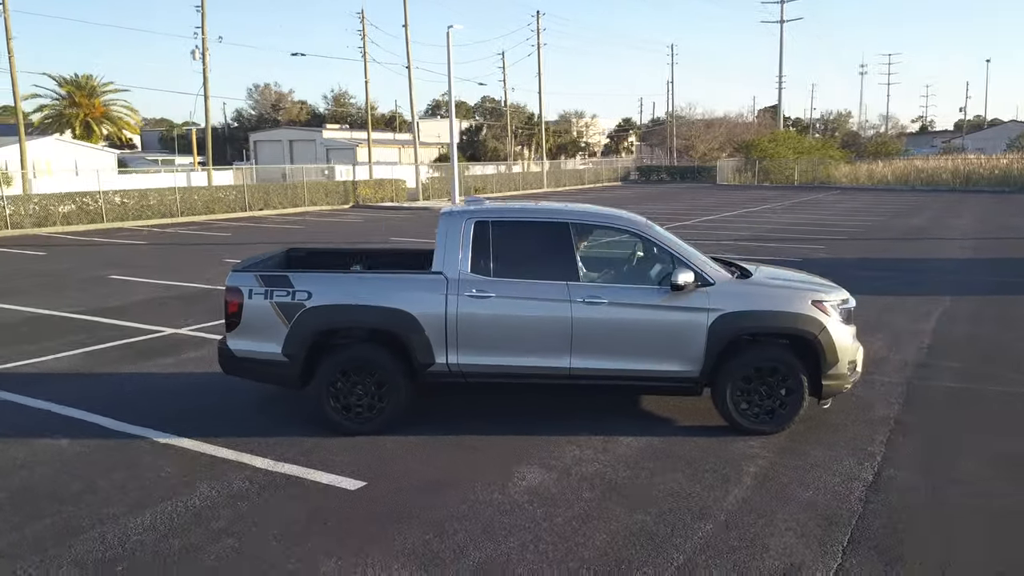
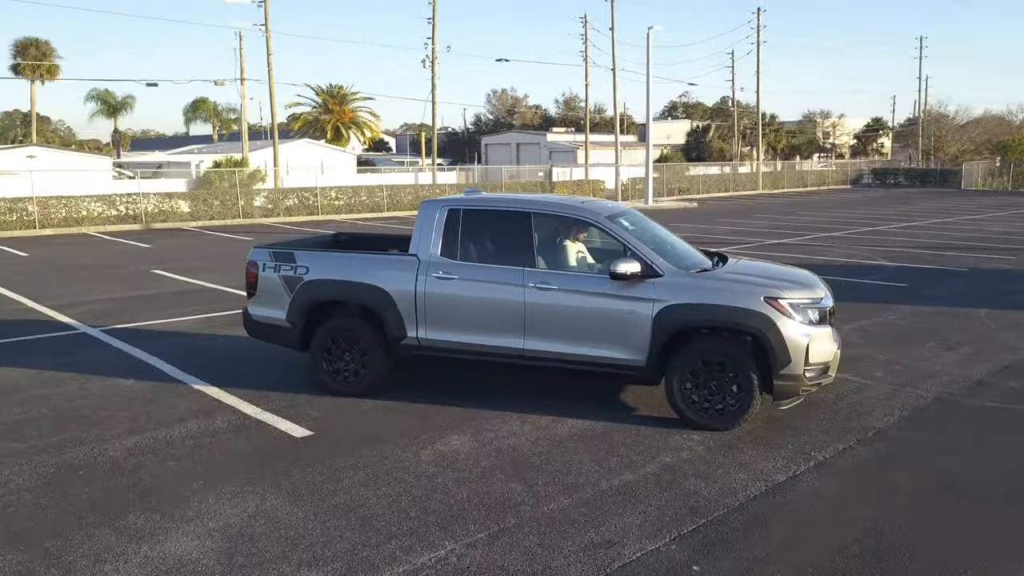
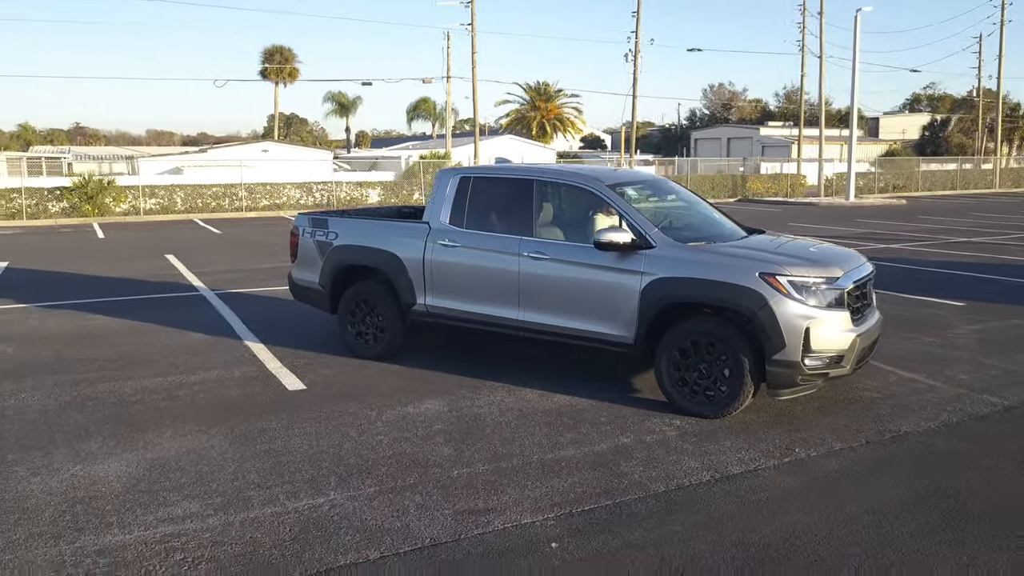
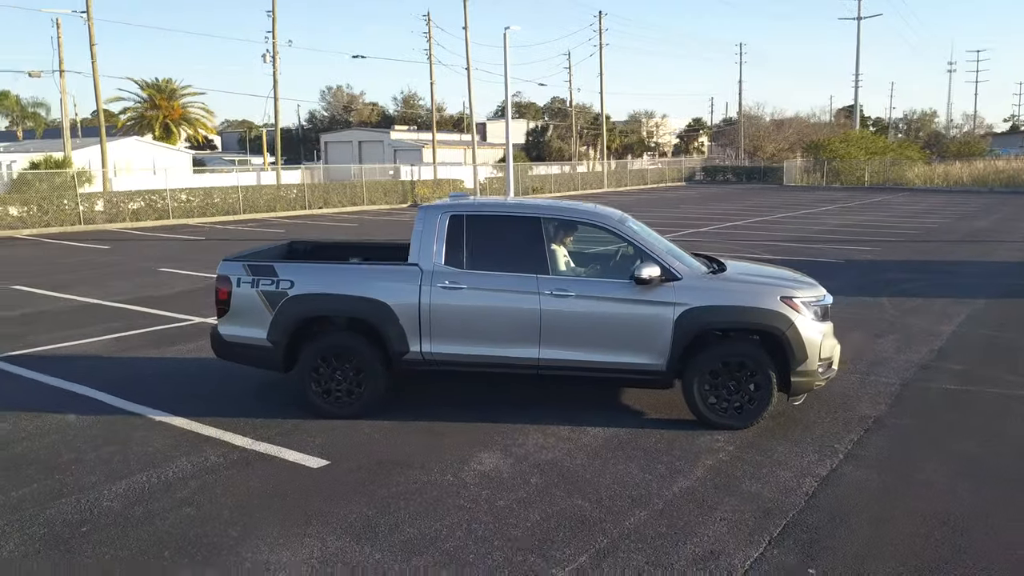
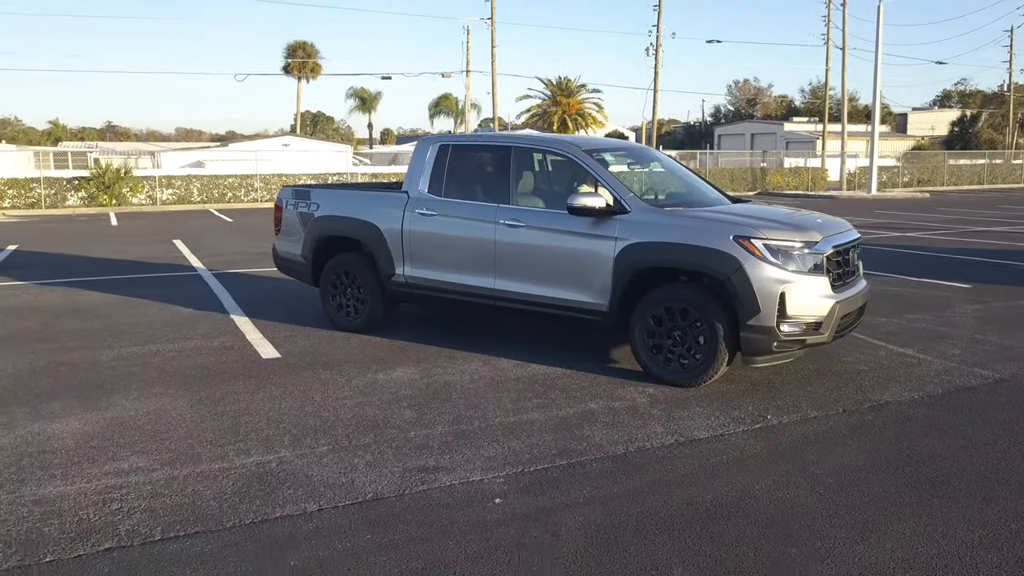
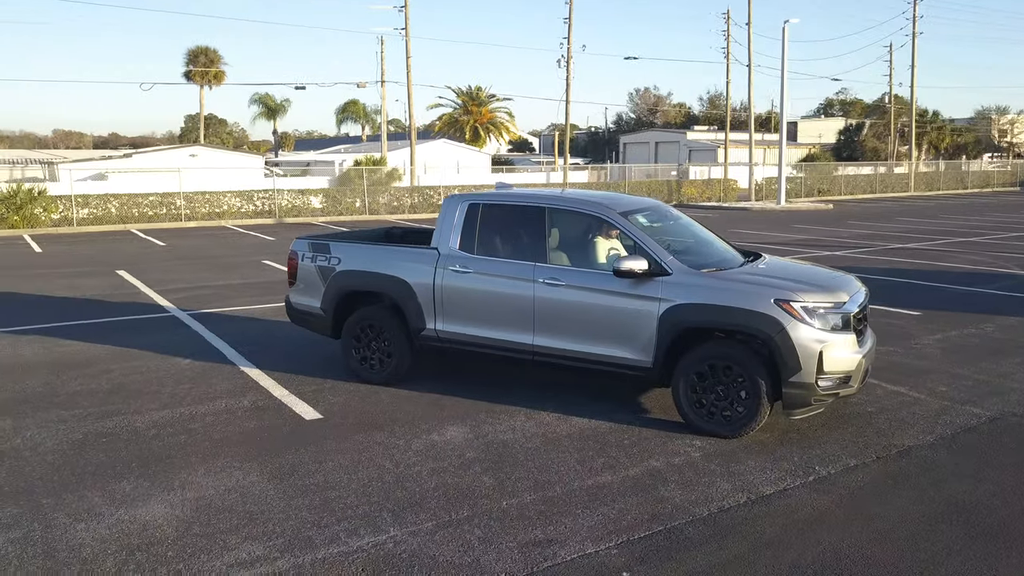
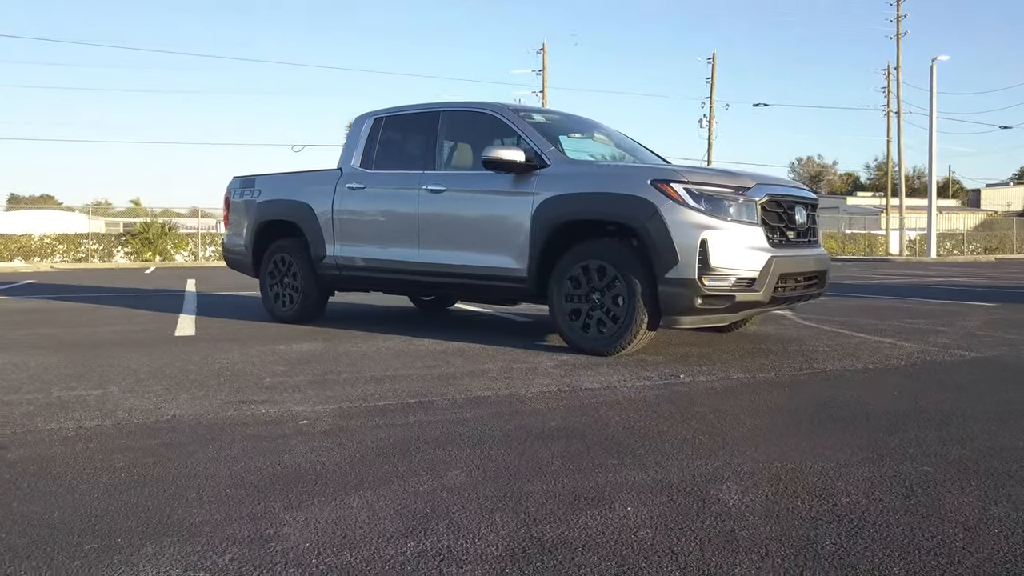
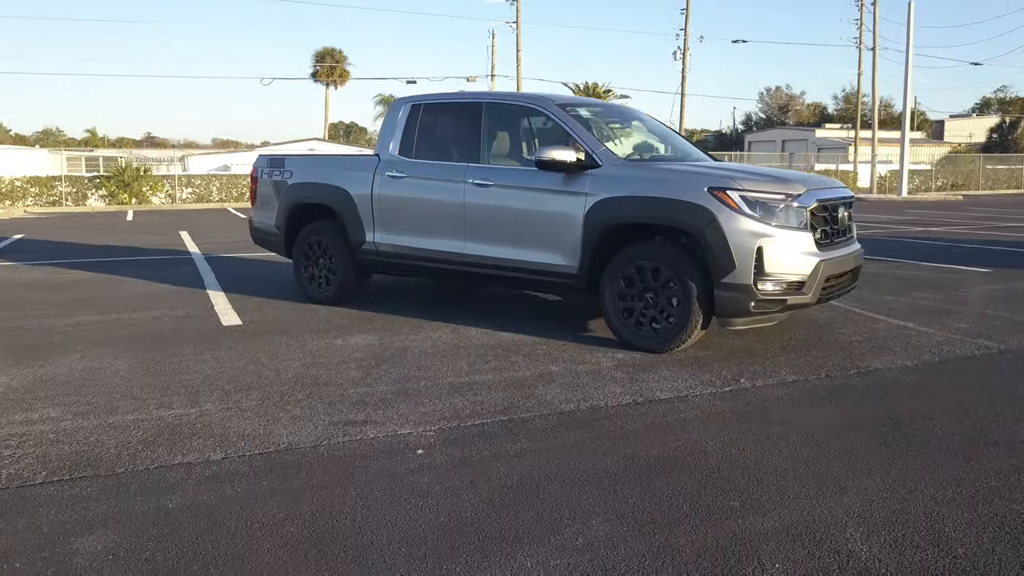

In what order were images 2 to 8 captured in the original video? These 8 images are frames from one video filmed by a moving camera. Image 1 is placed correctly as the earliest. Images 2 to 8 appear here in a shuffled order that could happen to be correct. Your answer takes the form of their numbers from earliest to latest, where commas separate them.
4, 2, 6, 3, 5, 8, 7
